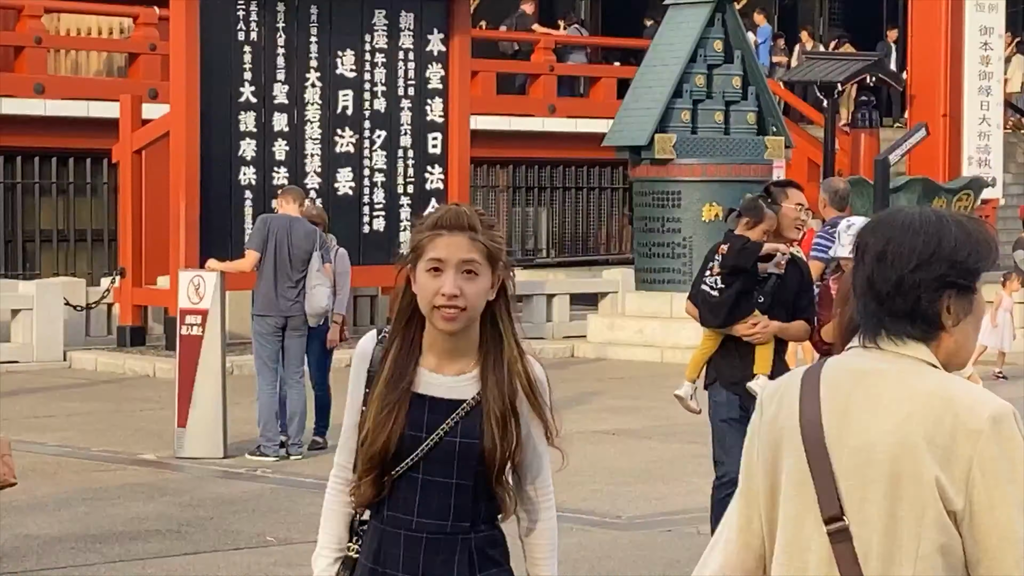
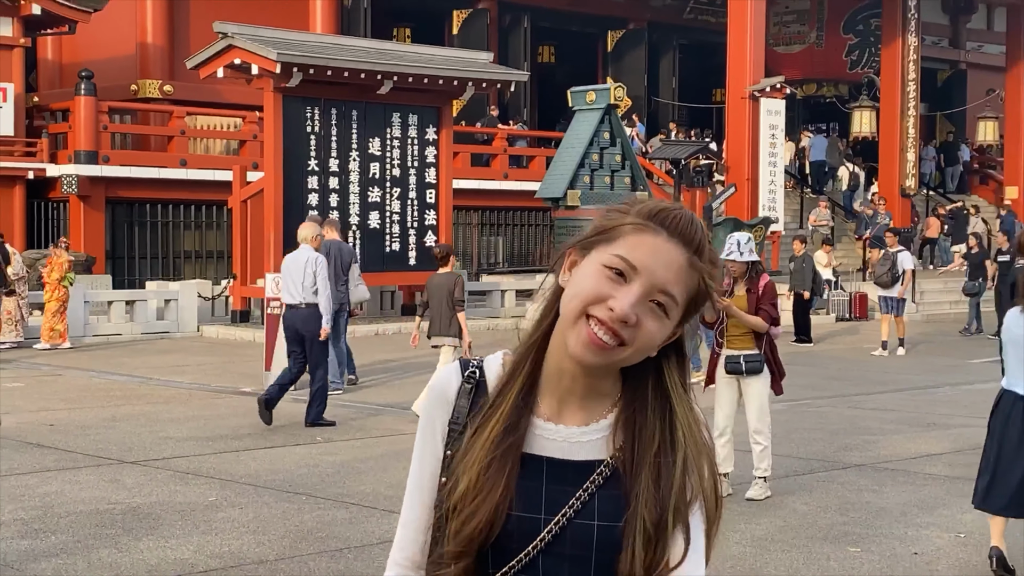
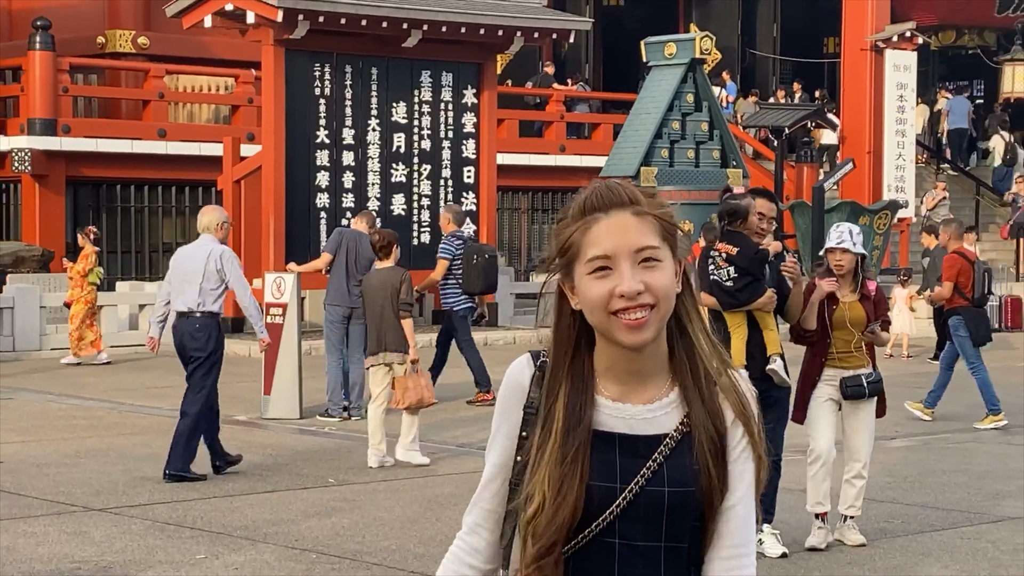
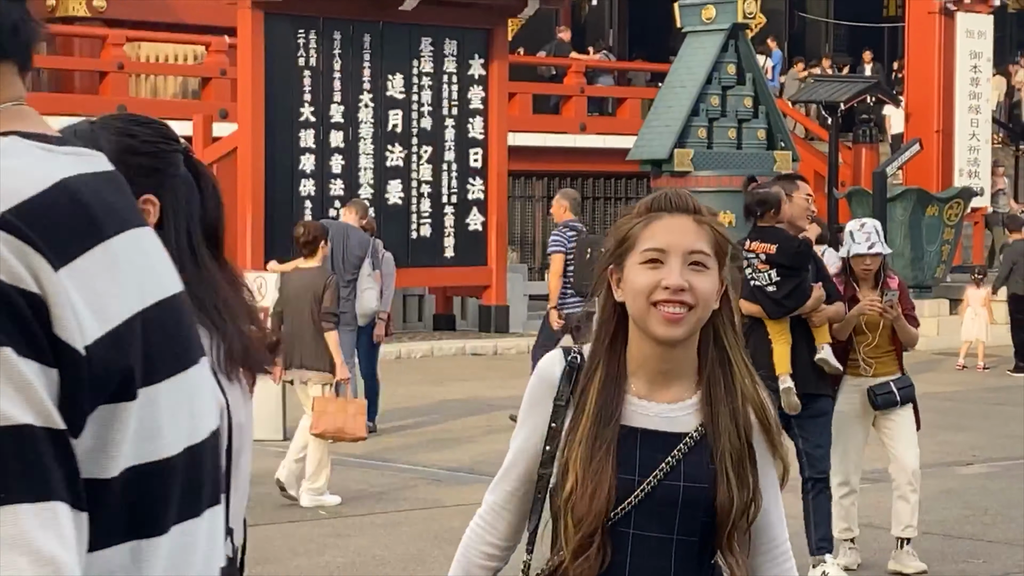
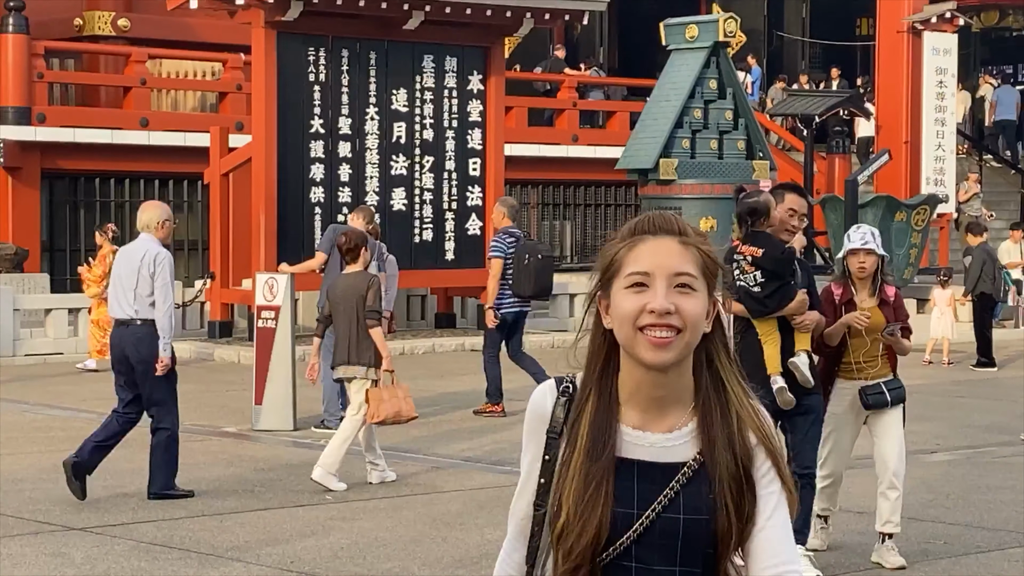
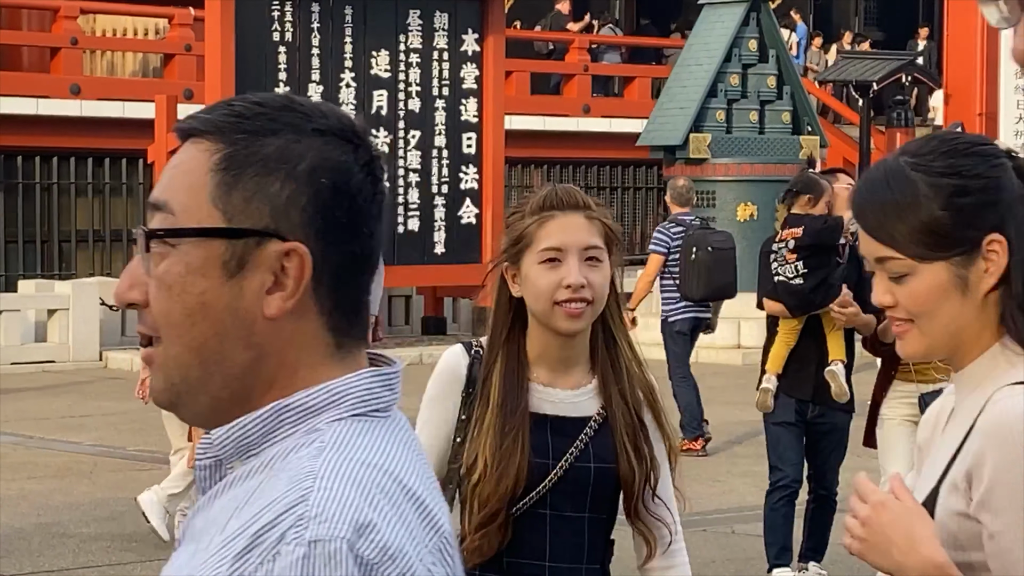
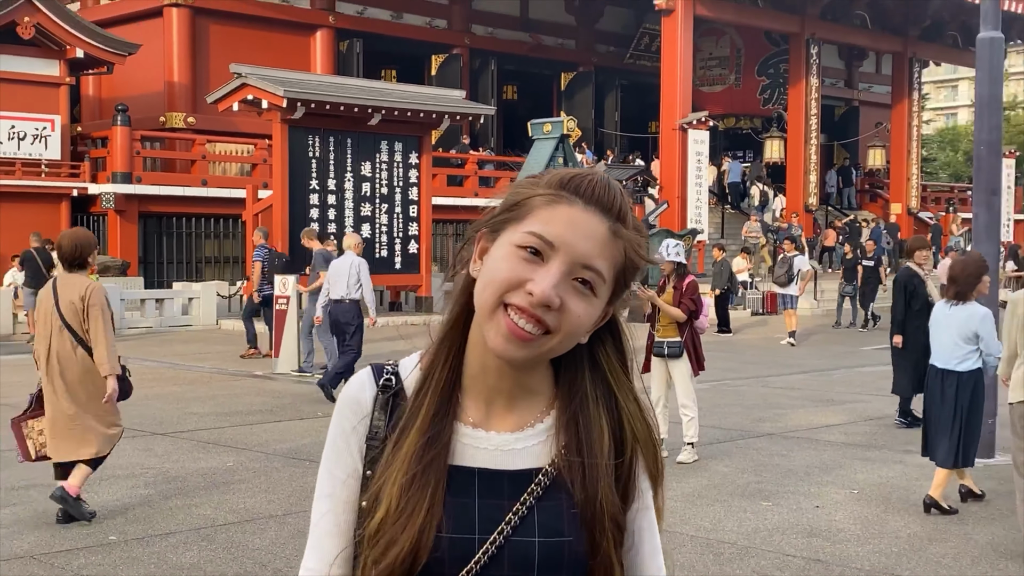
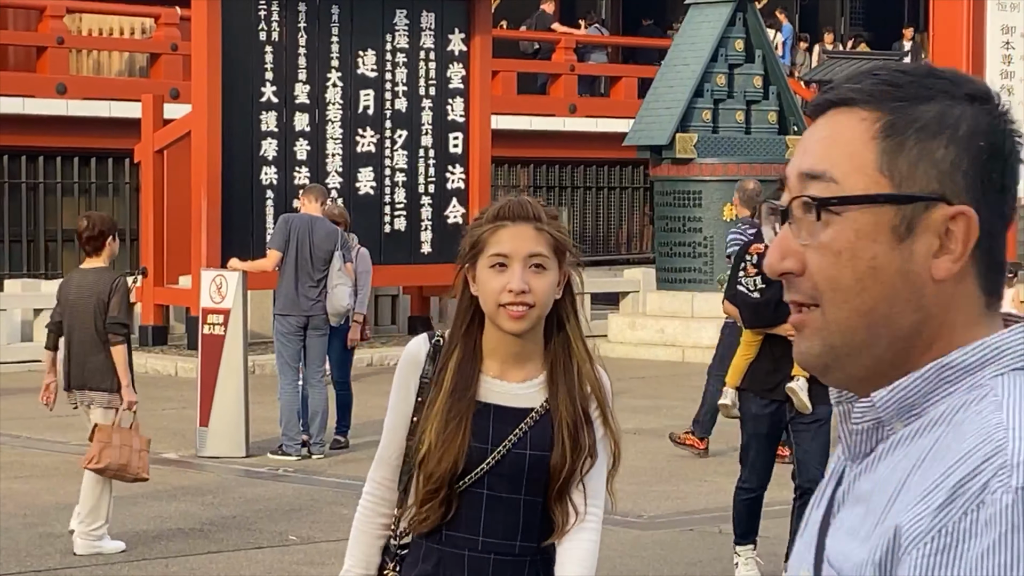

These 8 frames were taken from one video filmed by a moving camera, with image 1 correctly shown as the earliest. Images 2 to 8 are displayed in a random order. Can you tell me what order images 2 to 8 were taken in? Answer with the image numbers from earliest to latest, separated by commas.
8, 6, 4, 5, 3, 2, 7
